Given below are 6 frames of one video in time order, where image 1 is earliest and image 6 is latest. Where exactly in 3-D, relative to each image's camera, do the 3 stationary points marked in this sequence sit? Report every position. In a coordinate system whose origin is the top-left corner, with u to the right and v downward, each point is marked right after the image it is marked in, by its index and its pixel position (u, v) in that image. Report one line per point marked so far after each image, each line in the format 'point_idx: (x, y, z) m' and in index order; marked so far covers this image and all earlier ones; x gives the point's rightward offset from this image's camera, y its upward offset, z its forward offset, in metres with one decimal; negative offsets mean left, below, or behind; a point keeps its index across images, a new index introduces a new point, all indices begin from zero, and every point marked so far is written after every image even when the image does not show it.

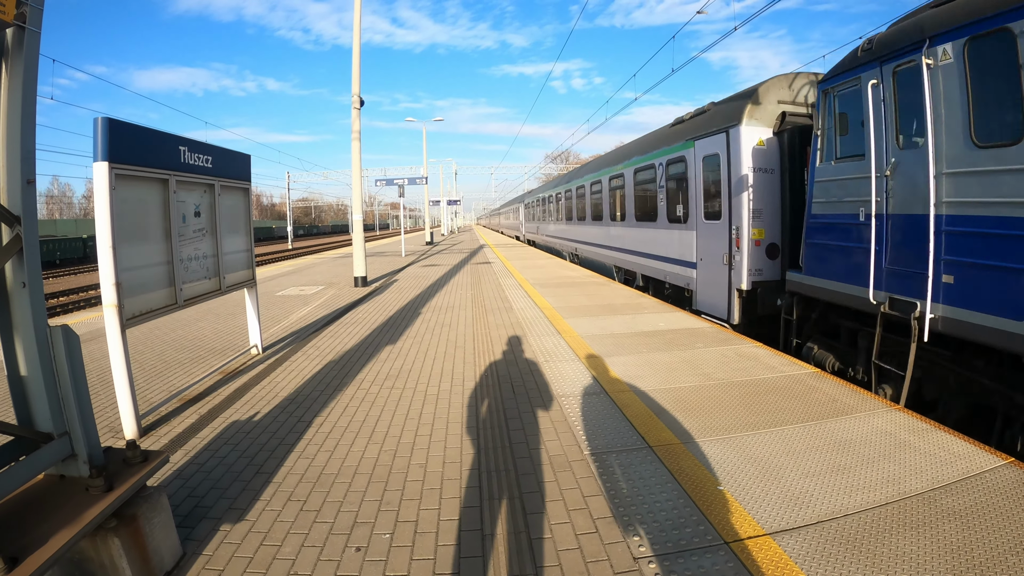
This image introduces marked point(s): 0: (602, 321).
0: (+1.2, -0.5, +7.6) m
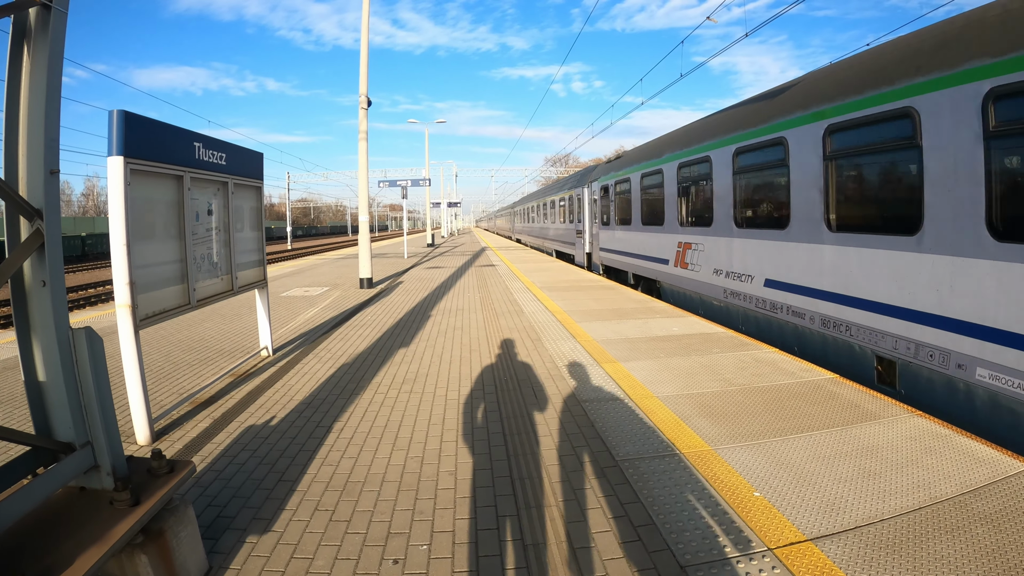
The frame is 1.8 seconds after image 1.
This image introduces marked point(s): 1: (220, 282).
0: (+1.4, -0.5, +7.5) m
1: (-2.8, 0.0, +5.3) m
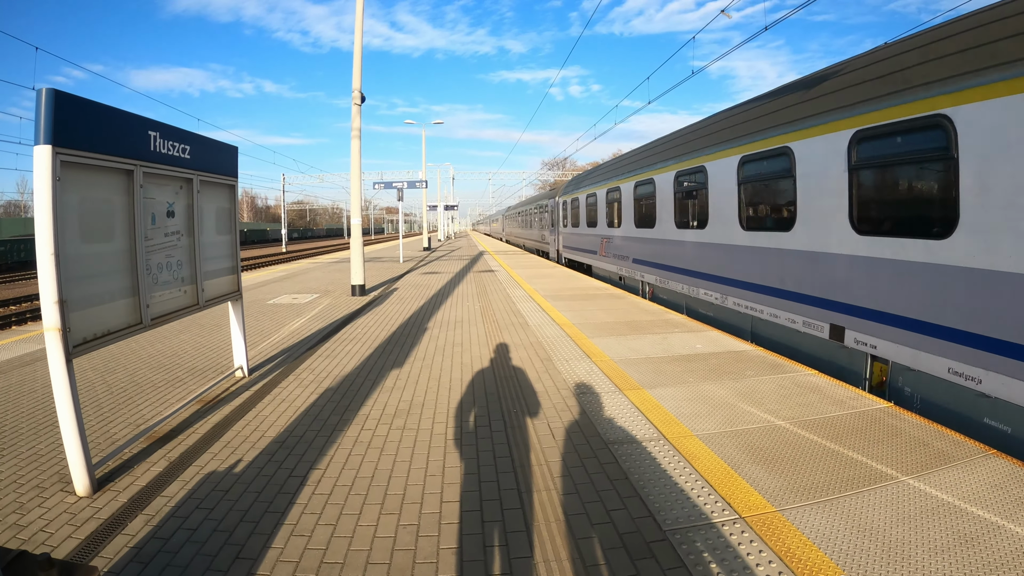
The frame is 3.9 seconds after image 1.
0: (+1.5, -0.7, +6.8) m
1: (-2.7, -0.1, +4.5) m
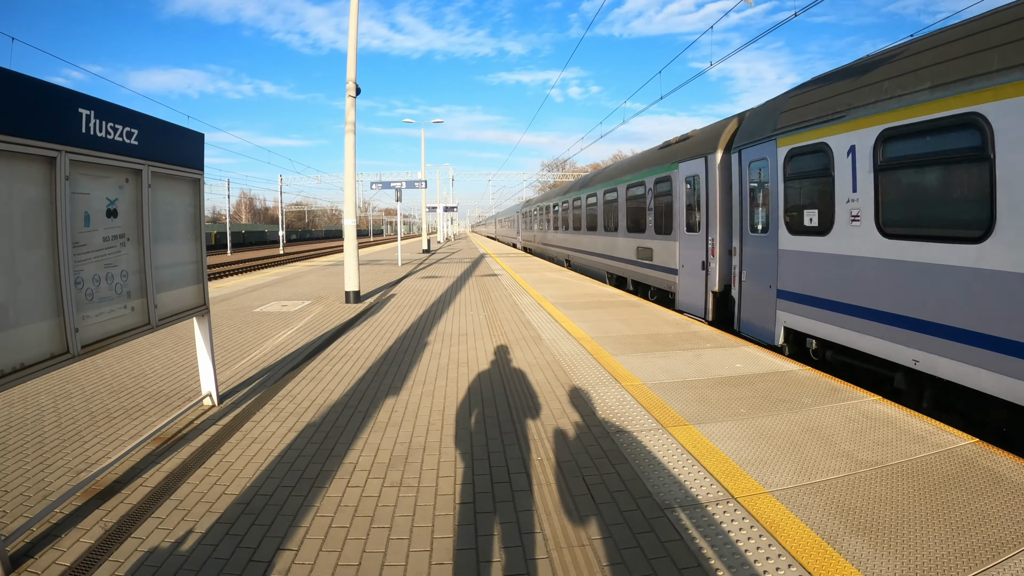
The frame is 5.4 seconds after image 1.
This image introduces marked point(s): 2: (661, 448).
0: (+1.6, -0.8, +5.9) m
1: (-2.5, -0.2, +3.7) m
2: (+1.0, -1.1, +3.8) m
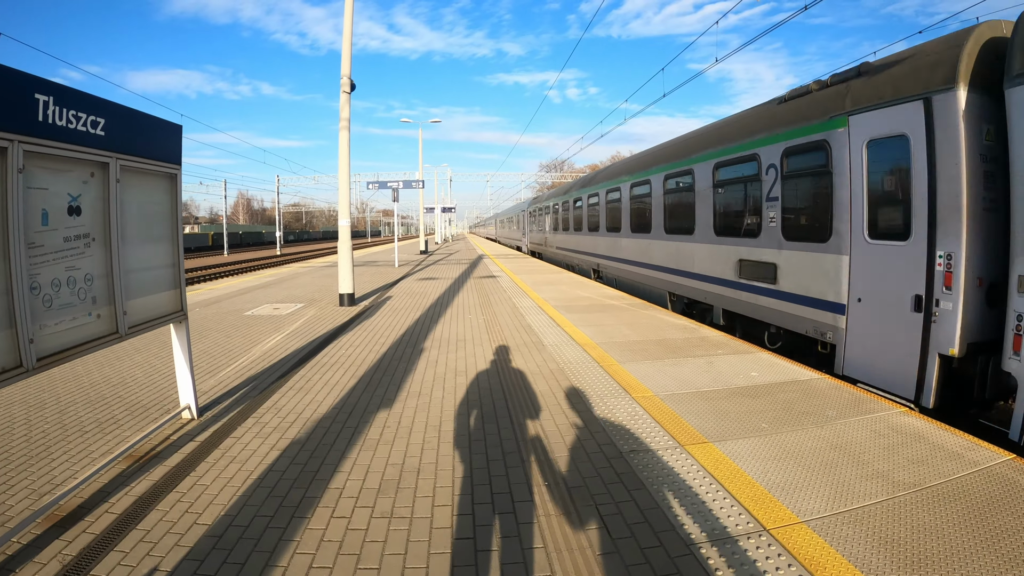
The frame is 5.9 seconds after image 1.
0: (+1.6, -0.8, +5.6) m
1: (-2.5, -0.2, +3.4) m
2: (+1.0, -1.1, +3.5) m
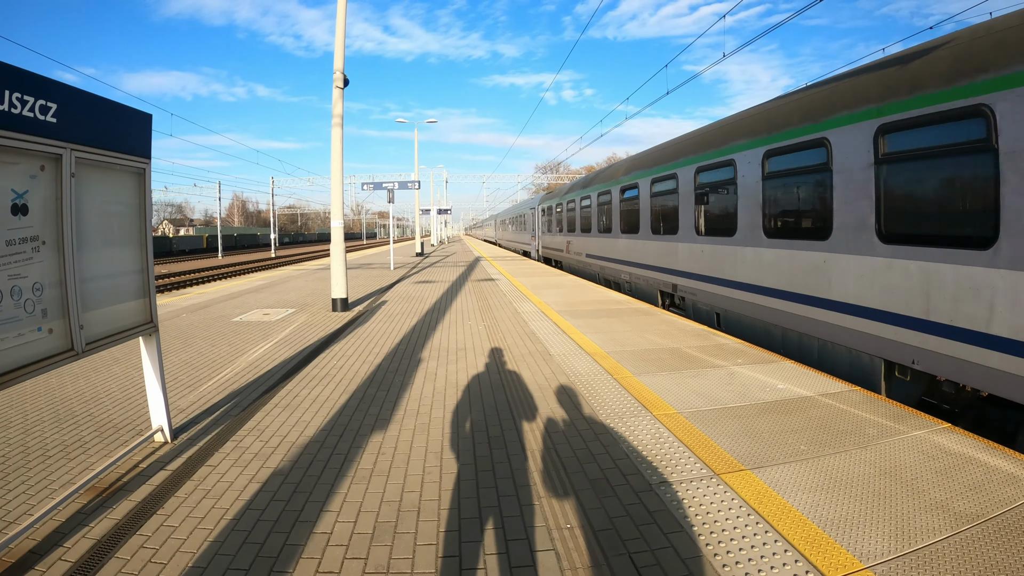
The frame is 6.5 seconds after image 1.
0: (+1.7, -0.9, +5.2) m
1: (-2.4, -0.3, +2.9) m
2: (+1.1, -1.2, +3.0) m
